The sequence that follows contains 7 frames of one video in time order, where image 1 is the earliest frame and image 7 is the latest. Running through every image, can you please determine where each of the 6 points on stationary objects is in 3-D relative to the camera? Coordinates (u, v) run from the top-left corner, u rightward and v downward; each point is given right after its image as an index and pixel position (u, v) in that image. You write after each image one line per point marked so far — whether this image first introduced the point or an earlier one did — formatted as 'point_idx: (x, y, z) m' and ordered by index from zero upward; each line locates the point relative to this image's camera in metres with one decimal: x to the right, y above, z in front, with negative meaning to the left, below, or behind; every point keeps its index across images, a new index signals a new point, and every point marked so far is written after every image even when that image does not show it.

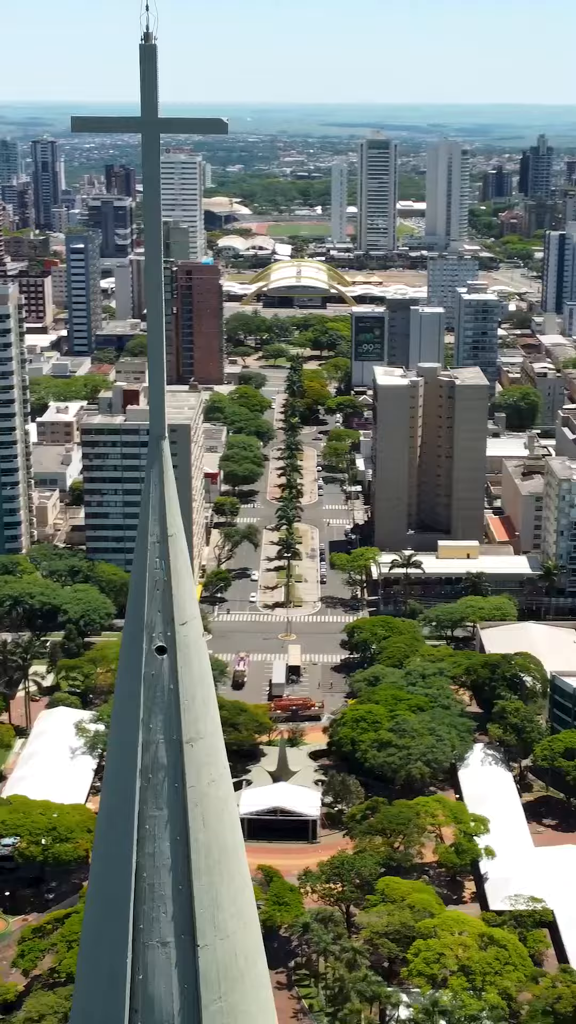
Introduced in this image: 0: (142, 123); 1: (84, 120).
0: (-1.1, +3.0, +11.9) m
1: (-1.6, +3.1, +11.9) m
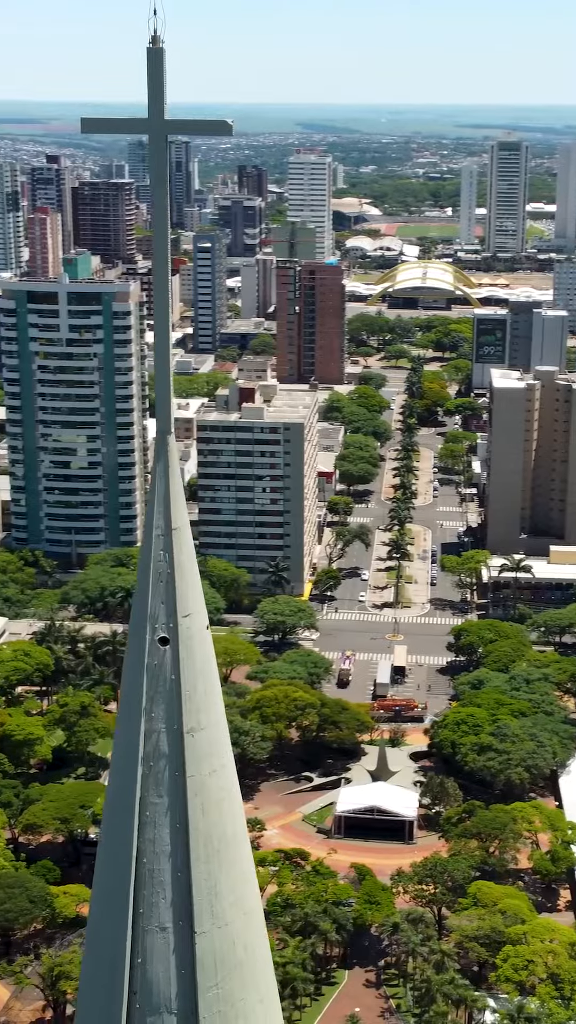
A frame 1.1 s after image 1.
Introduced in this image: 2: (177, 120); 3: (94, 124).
0: (-1.1, +3.1, +12.3) m
1: (-1.6, +3.1, +12.3) m
2: (-0.8, +3.1, +12.3) m
3: (-1.6, +3.2, +12.6) m
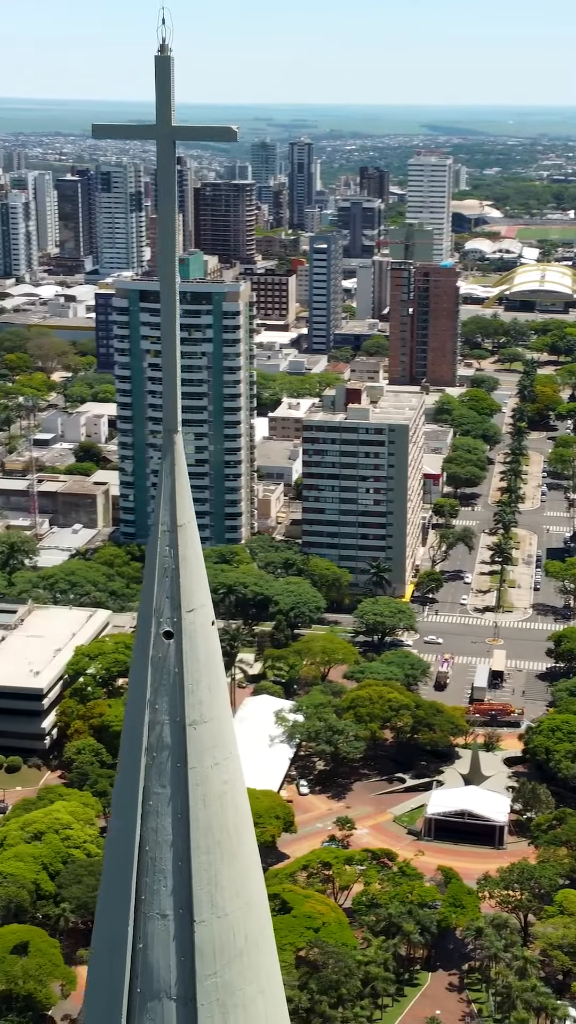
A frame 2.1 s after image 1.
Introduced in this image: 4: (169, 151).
0: (-1.1, +3.1, +12.6) m
1: (-1.5, +3.2, +12.7) m
2: (-0.8, +3.1, +12.6) m
3: (-1.5, +3.2, +12.9) m
4: (-1.0, +3.0, +12.6) m
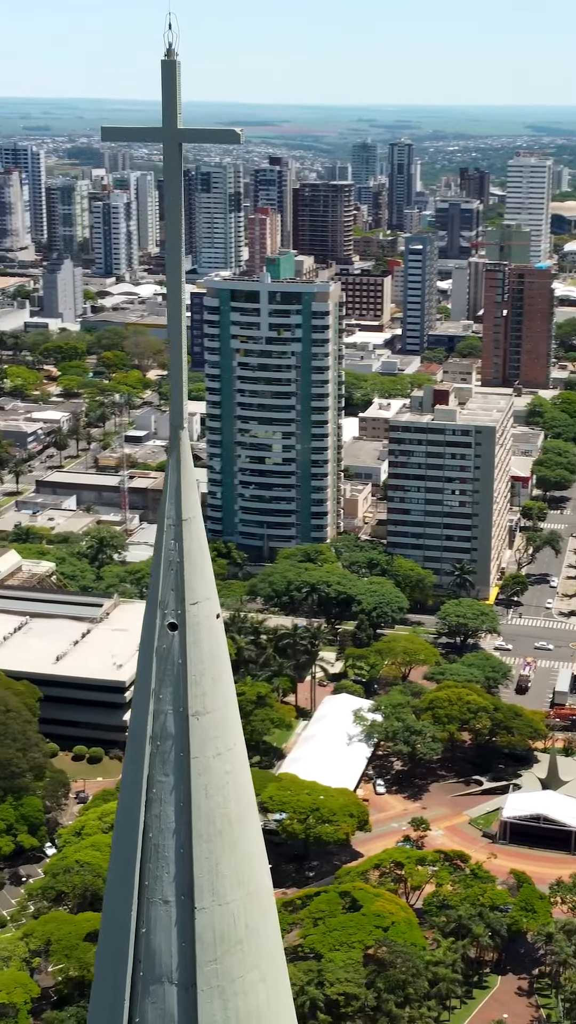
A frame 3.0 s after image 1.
0: (-1.0, +3.1, +12.9) m
1: (-1.5, +3.2, +13.0) m
2: (-0.8, +3.2, +12.9) m
3: (-1.5, +3.3, +13.3) m
4: (-0.9, +3.0, +12.9) m
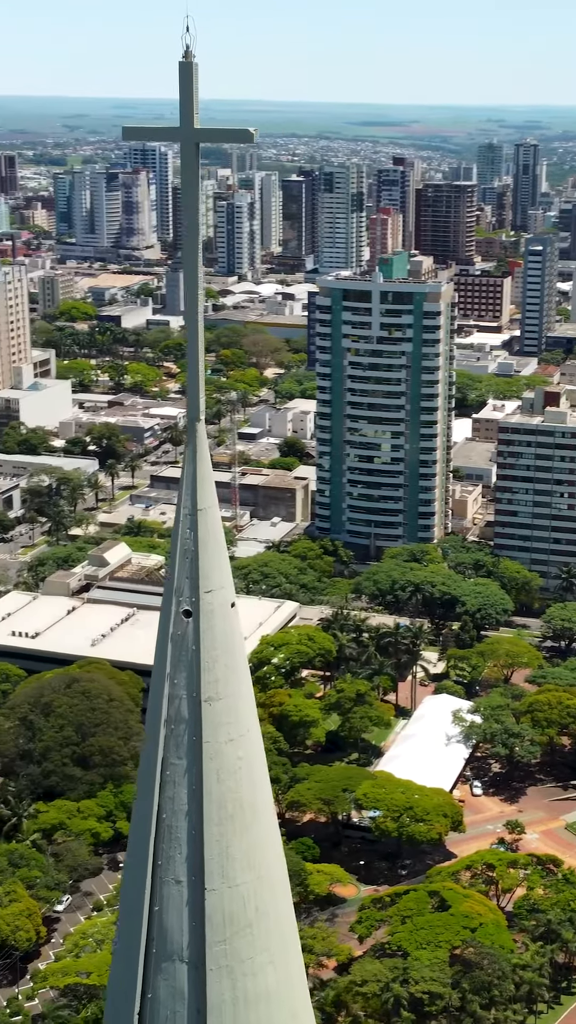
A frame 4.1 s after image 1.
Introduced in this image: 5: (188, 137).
0: (-0.9, +3.2, +13.3) m
1: (-1.4, +3.3, +13.4) m
2: (-0.7, +3.3, +13.2) m
3: (-1.3, +3.4, +13.7) m
4: (-0.8, +3.1, +13.3) m
5: (-0.9, +3.2, +13.2) m
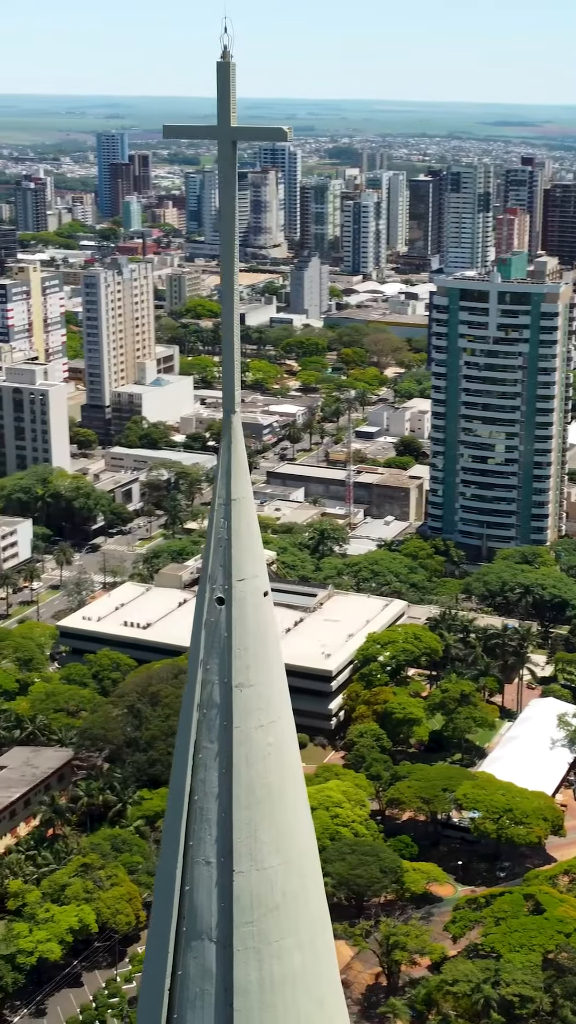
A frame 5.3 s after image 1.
0: (-0.6, +3.3, +13.7) m
1: (-1.1, +3.4, +13.8) m
2: (-0.4, +3.4, +13.5) m
3: (-1.0, +3.5, +14.1) m
4: (-0.5, +3.2, +13.6) m
5: (-0.6, +3.3, +13.6) m
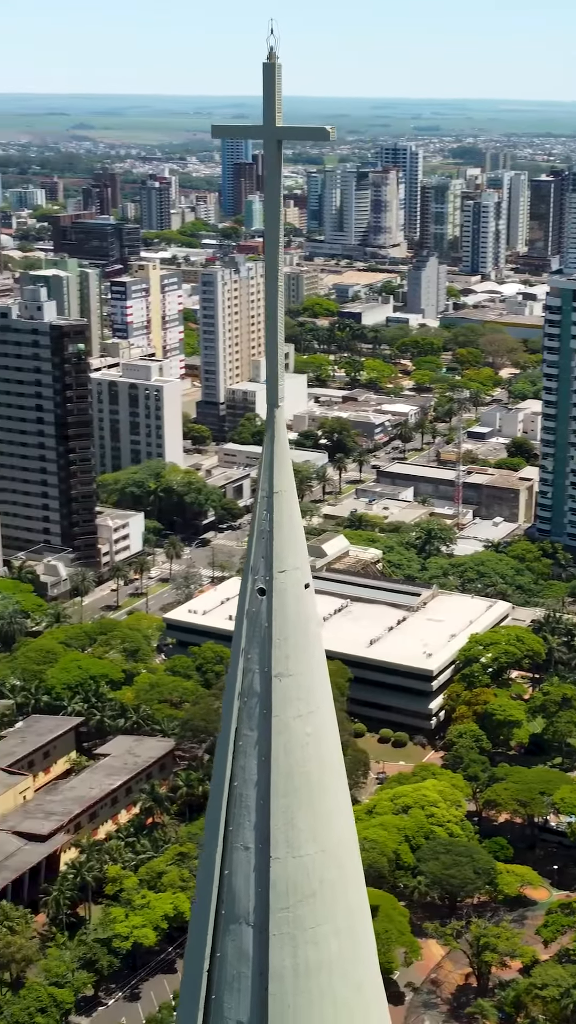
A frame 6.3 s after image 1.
0: (-0.2, +3.4, +13.9) m
1: (-0.6, +3.5, +14.1) m
2: (0.0, +3.4, +13.8) m
3: (-0.6, +3.5, +14.4) m
4: (-0.1, +3.3, +13.9) m
5: (-0.2, +3.4, +13.8) m
